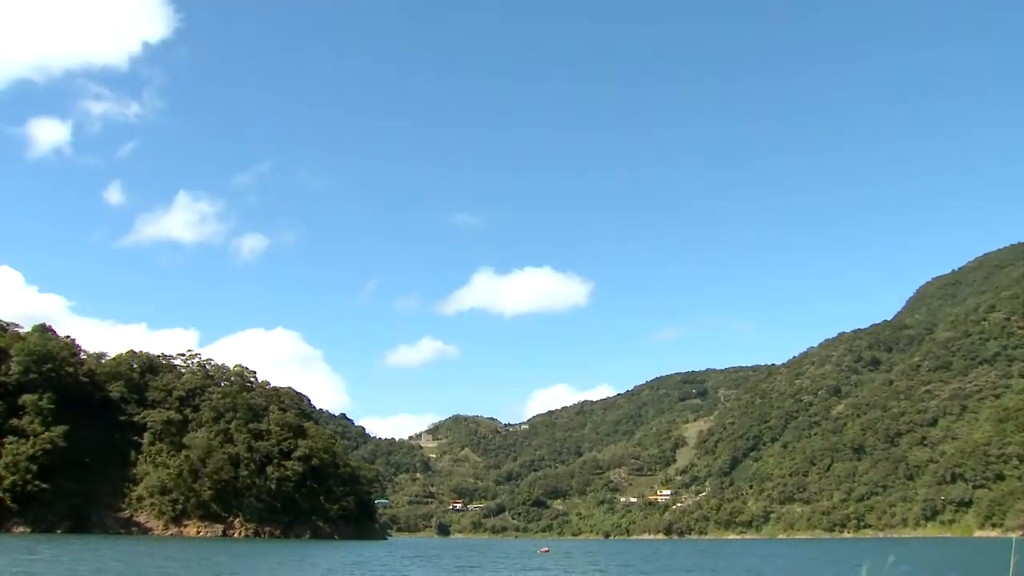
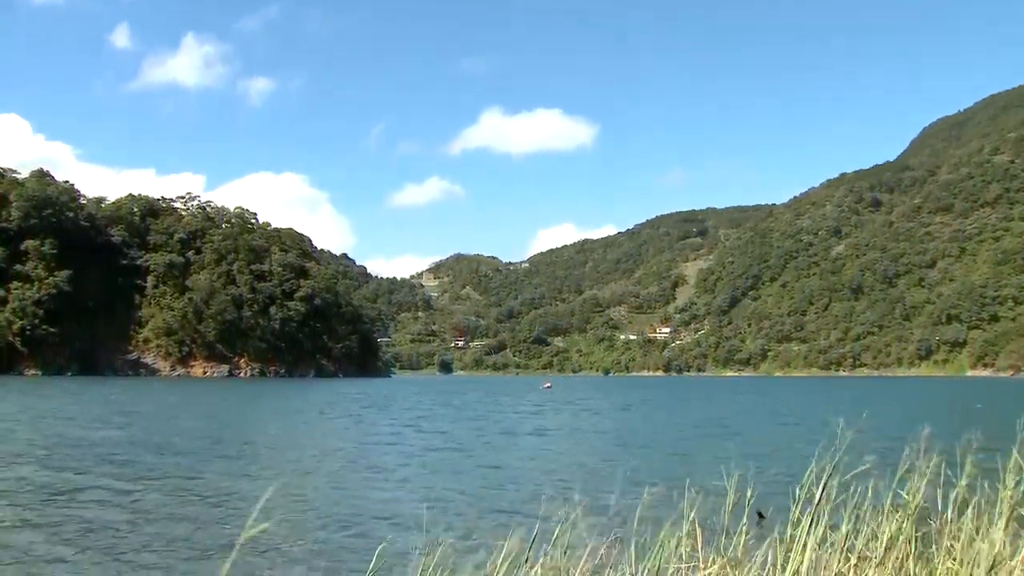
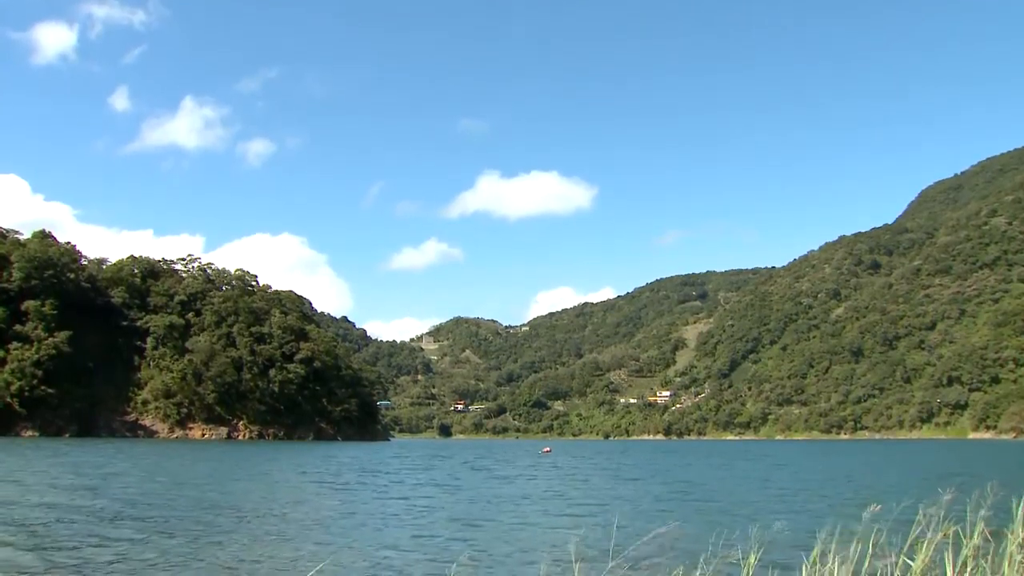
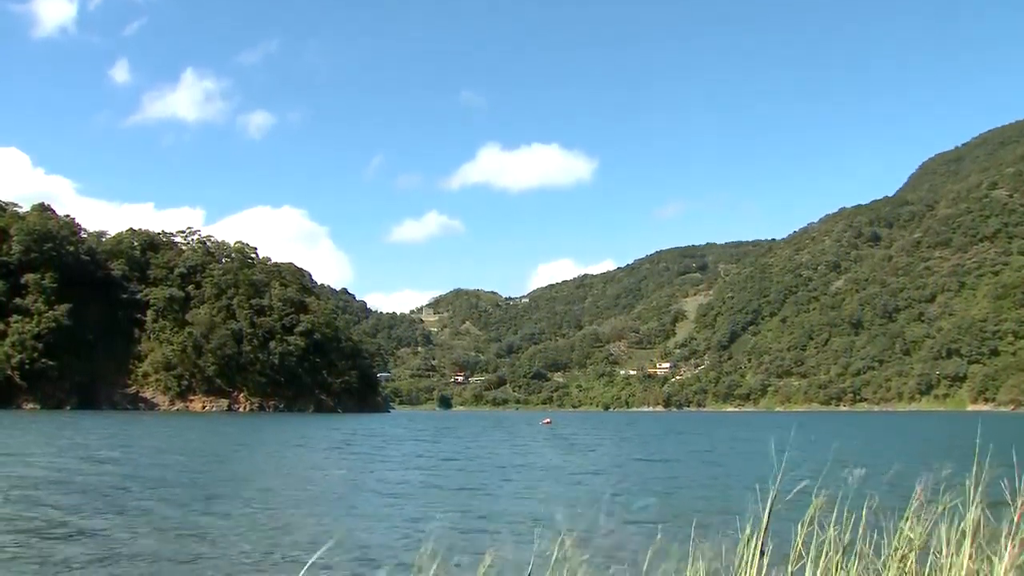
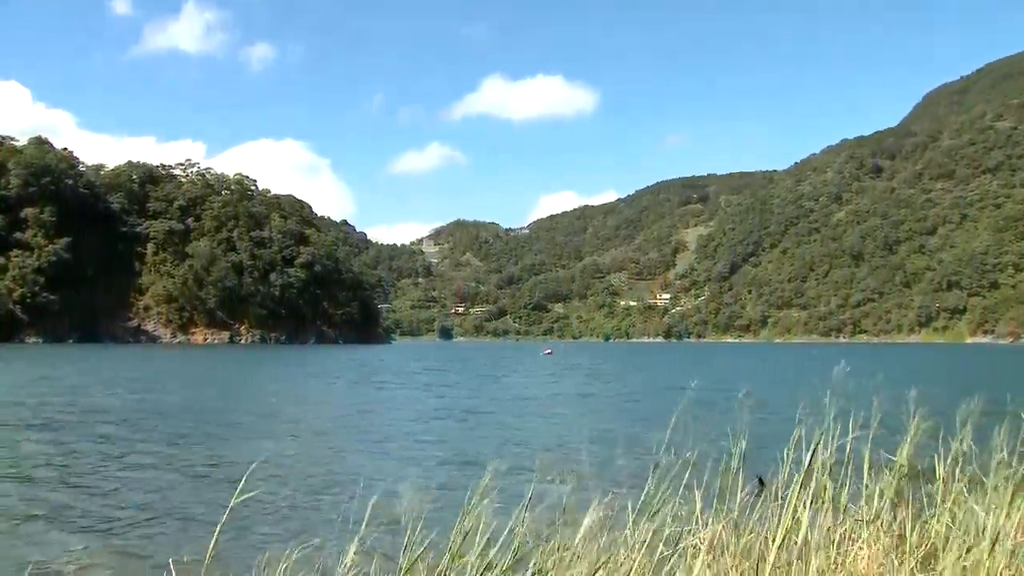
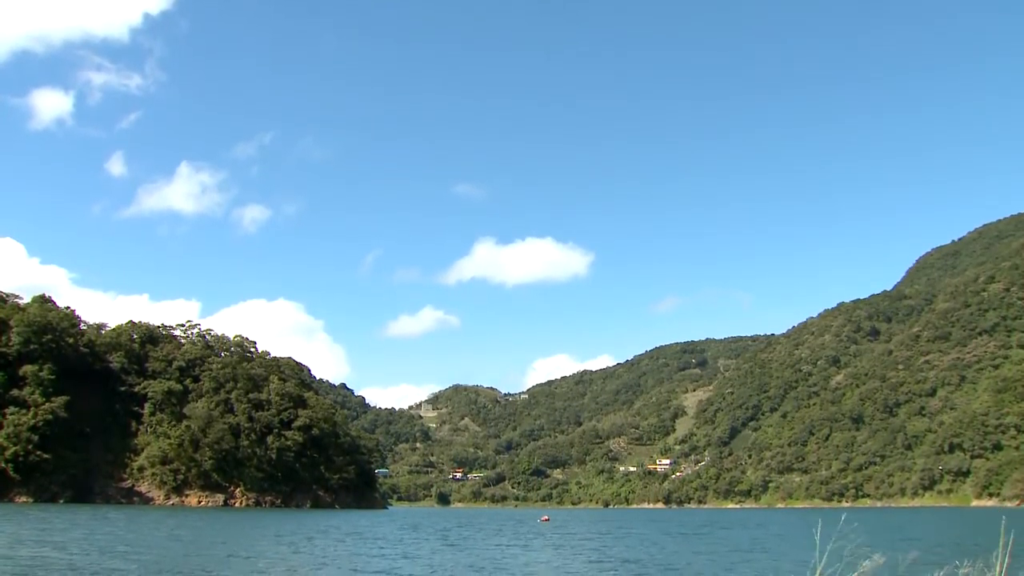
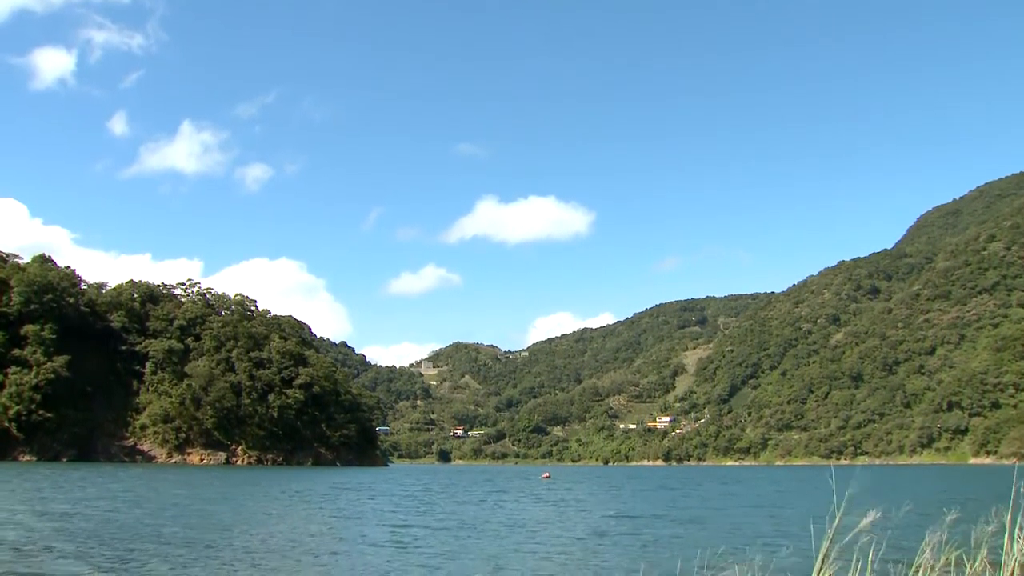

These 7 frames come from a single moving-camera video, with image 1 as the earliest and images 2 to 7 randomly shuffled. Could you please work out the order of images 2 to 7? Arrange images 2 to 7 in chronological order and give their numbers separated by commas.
6, 7, 3, 4, 2, 5
